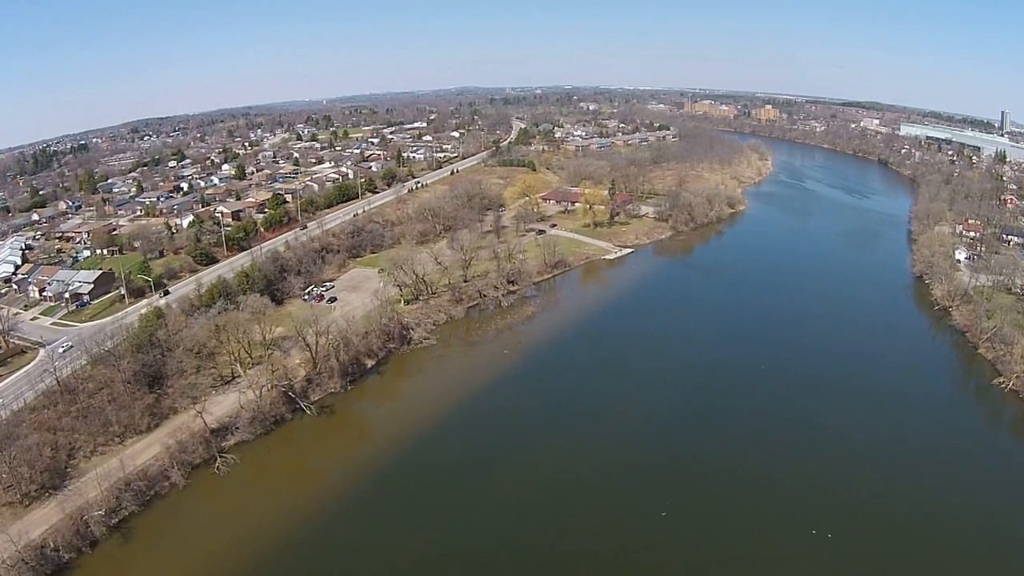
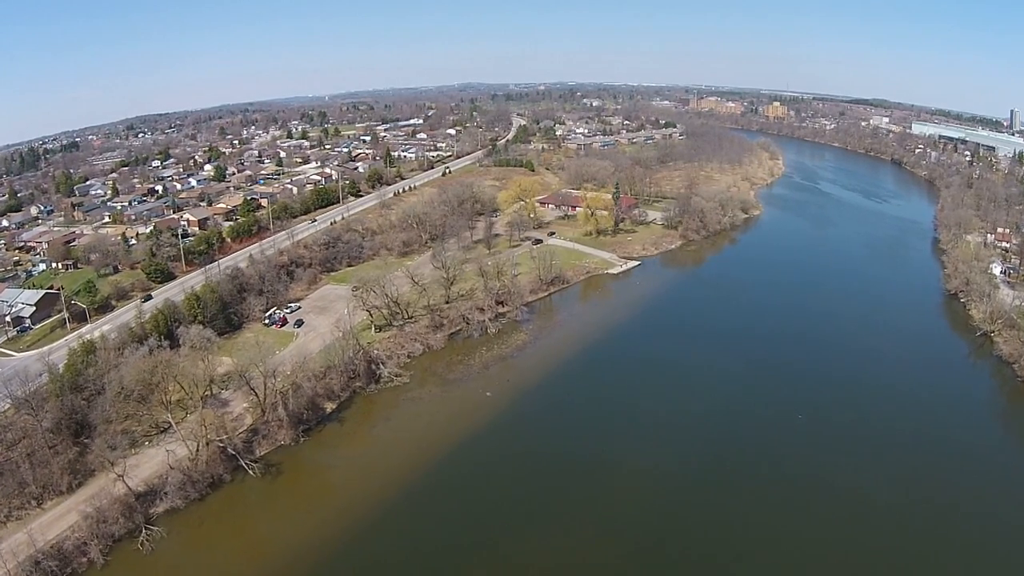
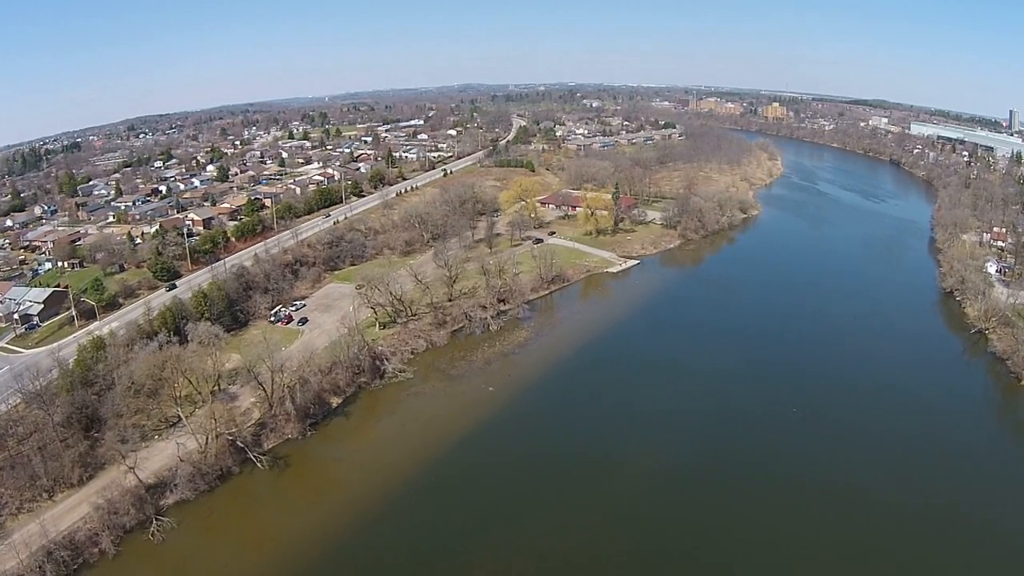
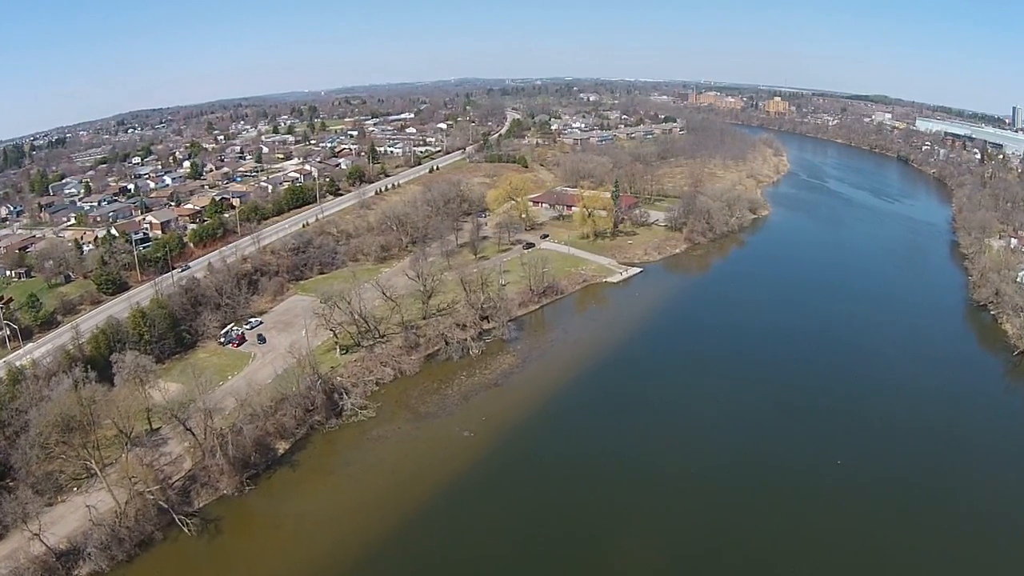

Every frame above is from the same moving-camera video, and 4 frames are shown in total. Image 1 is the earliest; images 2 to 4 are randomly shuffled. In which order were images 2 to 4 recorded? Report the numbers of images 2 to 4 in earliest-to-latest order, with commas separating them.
3, 2, 4
